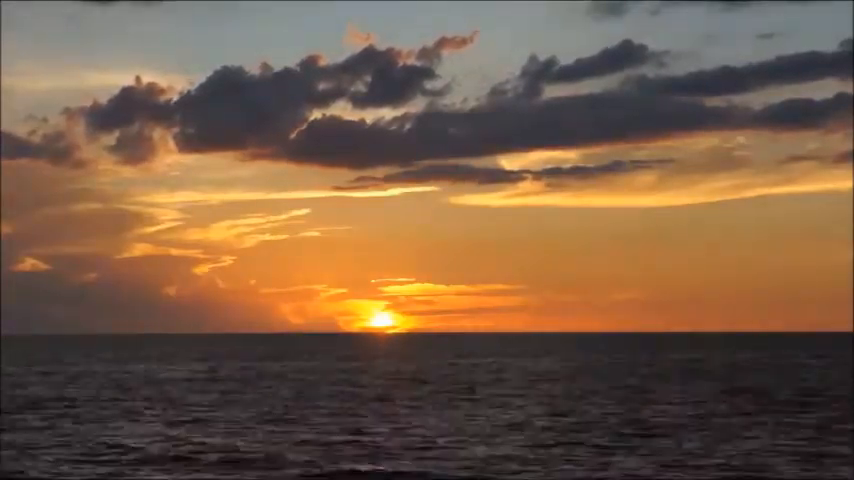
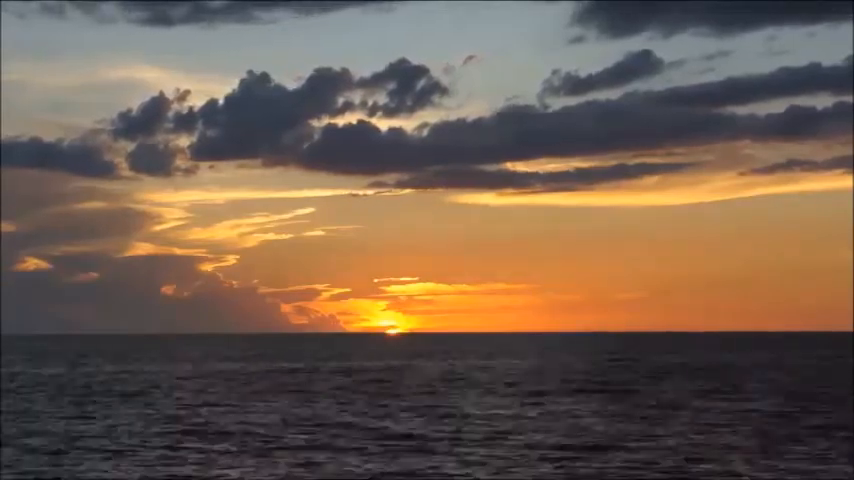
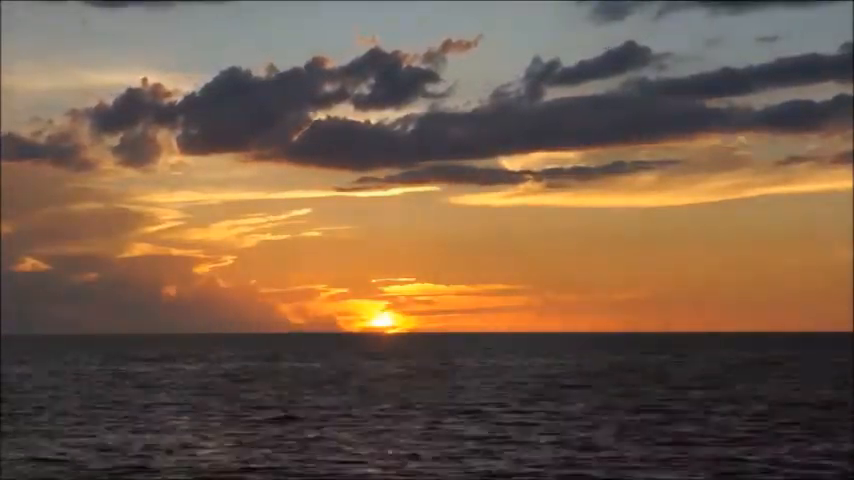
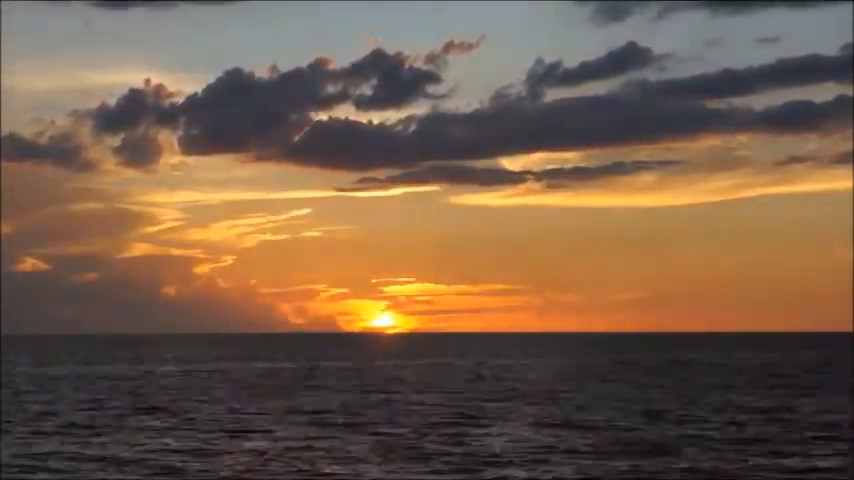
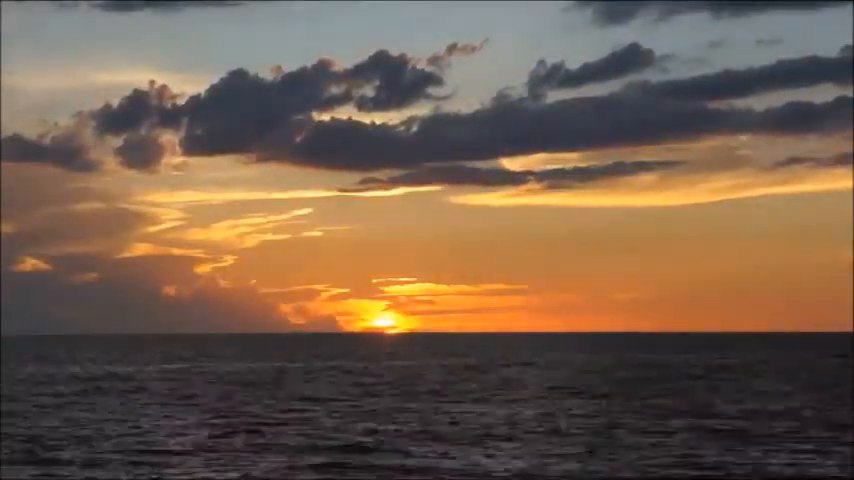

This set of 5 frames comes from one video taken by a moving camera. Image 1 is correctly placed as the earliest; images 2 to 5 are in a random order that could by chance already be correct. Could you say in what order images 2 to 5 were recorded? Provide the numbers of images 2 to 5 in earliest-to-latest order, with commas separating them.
3, 4, 5, 2
